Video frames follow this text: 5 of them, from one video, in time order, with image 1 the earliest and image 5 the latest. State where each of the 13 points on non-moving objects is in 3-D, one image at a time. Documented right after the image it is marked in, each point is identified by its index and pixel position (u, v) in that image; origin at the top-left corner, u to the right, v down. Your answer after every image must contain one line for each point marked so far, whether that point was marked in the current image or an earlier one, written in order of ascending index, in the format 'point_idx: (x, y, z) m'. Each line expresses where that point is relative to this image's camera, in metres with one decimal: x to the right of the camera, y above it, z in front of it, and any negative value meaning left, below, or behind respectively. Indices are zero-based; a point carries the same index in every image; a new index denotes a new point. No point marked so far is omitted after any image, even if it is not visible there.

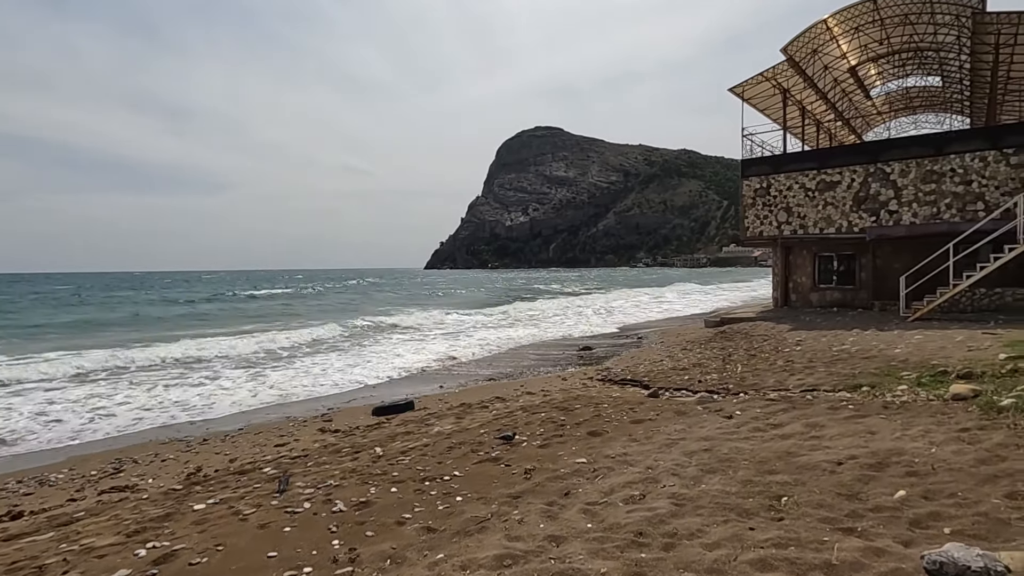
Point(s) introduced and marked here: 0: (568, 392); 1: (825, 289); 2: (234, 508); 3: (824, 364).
0: (+0.9, -1.8, +9.1) m
1: (+10.2, 0.0, +17.4) m
2: (-2.4, -1.9, +4.6) m
3: (+5.4, -1.3, +9.2) m
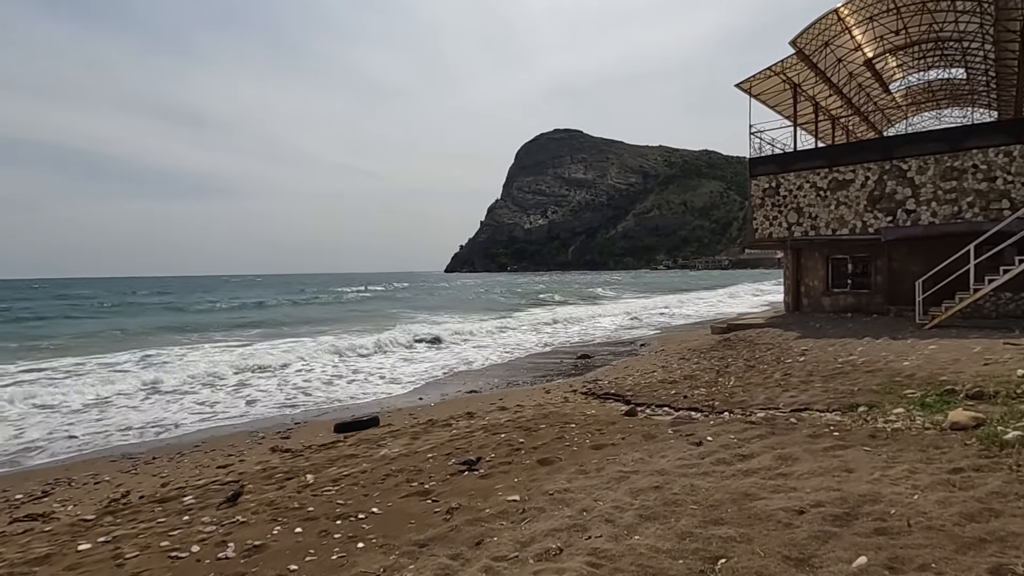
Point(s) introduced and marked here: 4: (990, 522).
0: (+0.5, -1.9, +8.5) m
1: (+10.1, -0.2, +16.5) m
2: (-3.0, -2.0, +4.1) m
3: (+4.9, -1.4, +8.5) m
4: (+2.7, -1.3, +3.0) m
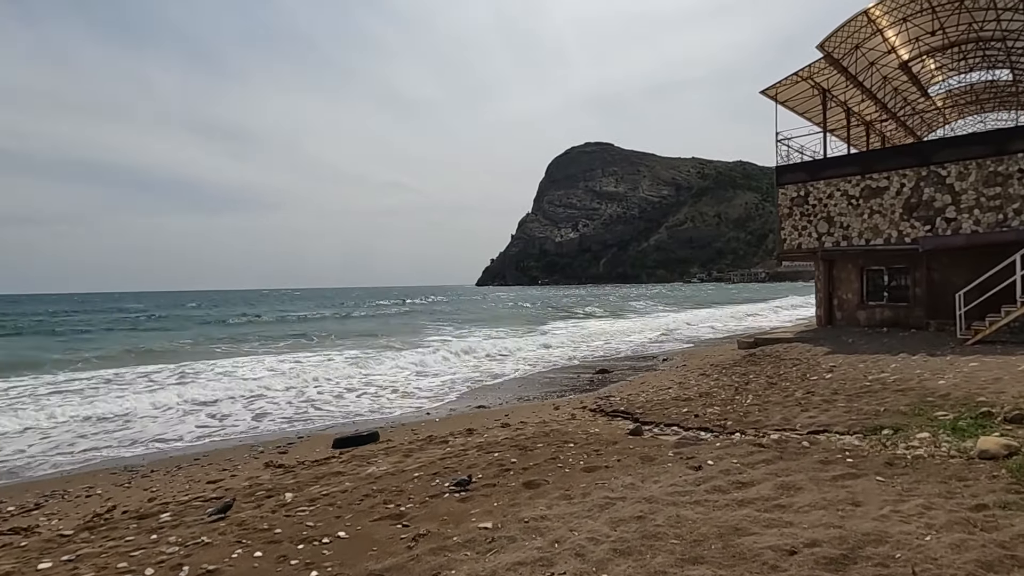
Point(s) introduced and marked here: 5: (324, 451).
0: (+0.5, -2.1, +8.2) m
1: (+10.6, -0.5, +15.6) m
2: (-3.2, -2.1, +4.0) m
3: (+5.0, -1.6, +7.9) m
4: (+2.4, -1.4, +2.6) m
5: (-2.7, -2.4, +7.7) m
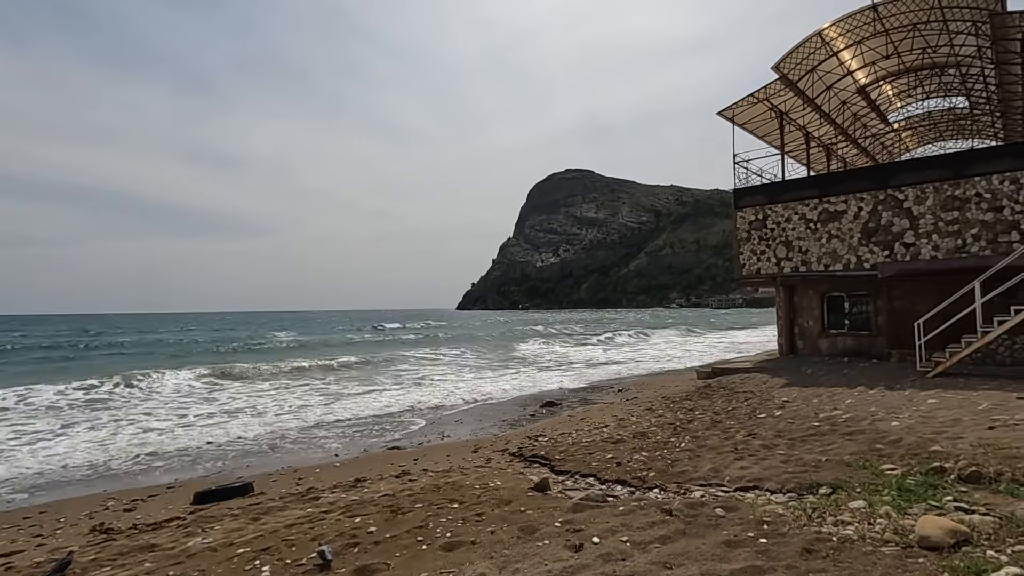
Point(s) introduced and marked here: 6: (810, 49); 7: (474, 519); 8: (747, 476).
0: (-0.9, -2.5, +7.1) m
1: (+9.0, -1.3, +14.8) m
2: (-4.4, -2.2, +2.7) m
3: (+3.6, -2.0, +6.9) m
4: (+1.2, -1.5, +1.5) m
5: (-4.1, -2.7, +6.4) m
6: (+8.7, +7.0, +15.5) m
7: (-0.3, -2.2, +5.0) m
8: (+2.5, -2.0, +5.7) m
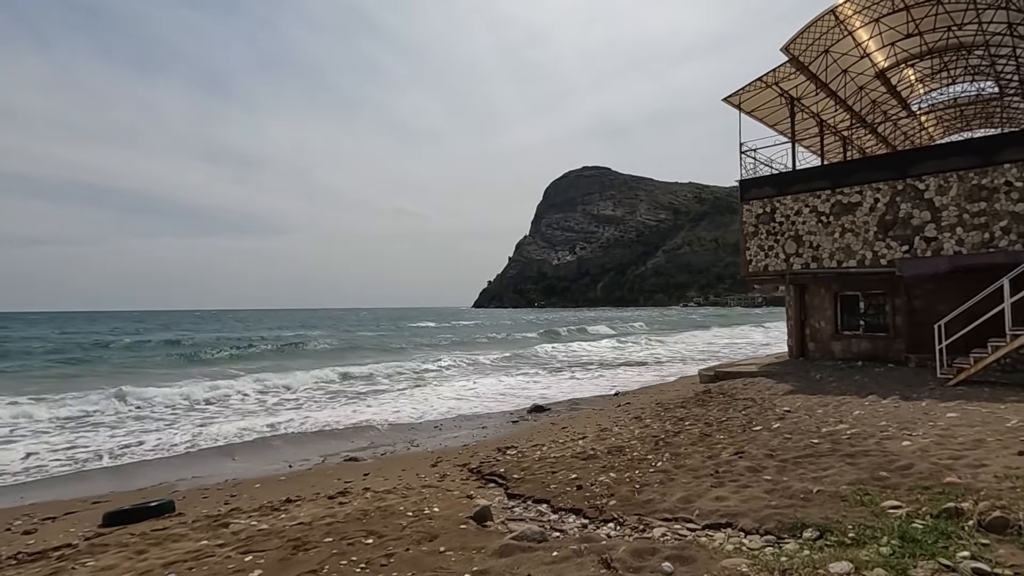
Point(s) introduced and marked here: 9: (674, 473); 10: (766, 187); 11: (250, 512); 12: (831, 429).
0: (-1.4, -2.4, +6.2) m
1: (+8.6, -1.3, +13.7) m
2: (-5.2, -2.2, +2.0) m
3: (+3.0, -2.0, +5.9) m
4: (+0.5, -1.5, +0.6) m
5: (-4.7, -2.6, +5.7) m
6: (+8.3, +7.0, +14.4) m
7: (-1.0, -2.1, +4.2) m
8: (+1.9, -2.0, +4.8) m
9: (+1.9, -2.1, +6.2) m
10: (+7.0, +2.8, +14.7) m
11: (-2.8, -2.5, +6.0) m
12: (+4.5, -2.0, +7.5) m
